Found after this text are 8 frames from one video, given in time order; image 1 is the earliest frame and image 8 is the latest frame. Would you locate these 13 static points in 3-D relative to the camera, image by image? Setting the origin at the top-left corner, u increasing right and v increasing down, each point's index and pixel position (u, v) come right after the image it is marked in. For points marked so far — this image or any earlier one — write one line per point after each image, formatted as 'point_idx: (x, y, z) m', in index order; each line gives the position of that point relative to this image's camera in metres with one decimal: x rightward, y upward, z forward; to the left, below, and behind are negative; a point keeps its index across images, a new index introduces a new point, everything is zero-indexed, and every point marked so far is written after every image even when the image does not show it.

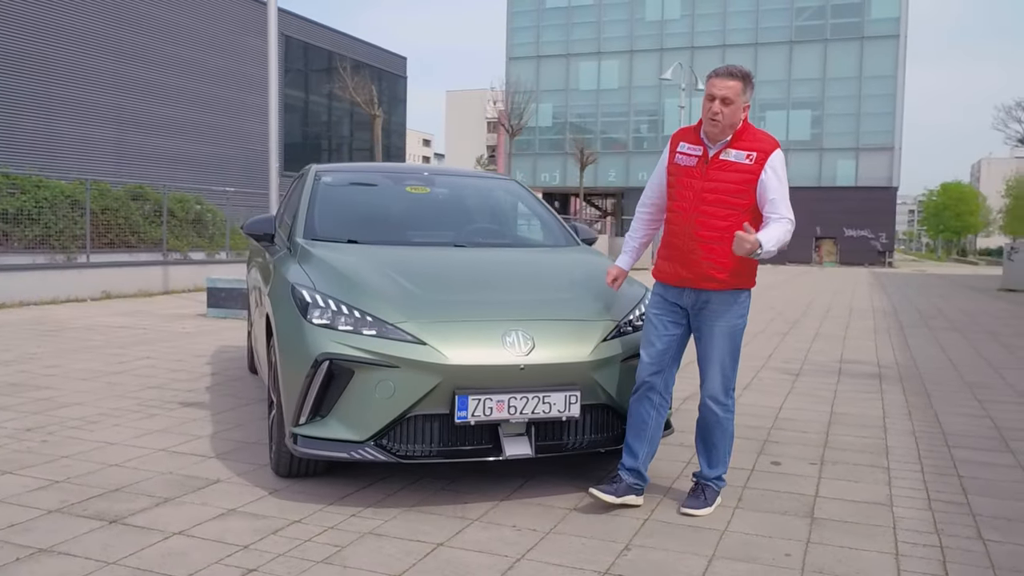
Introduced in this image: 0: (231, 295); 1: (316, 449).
0: (-3.5, -0.1, +11.1) m
1: (-0.9, -0.7, +3.9) m
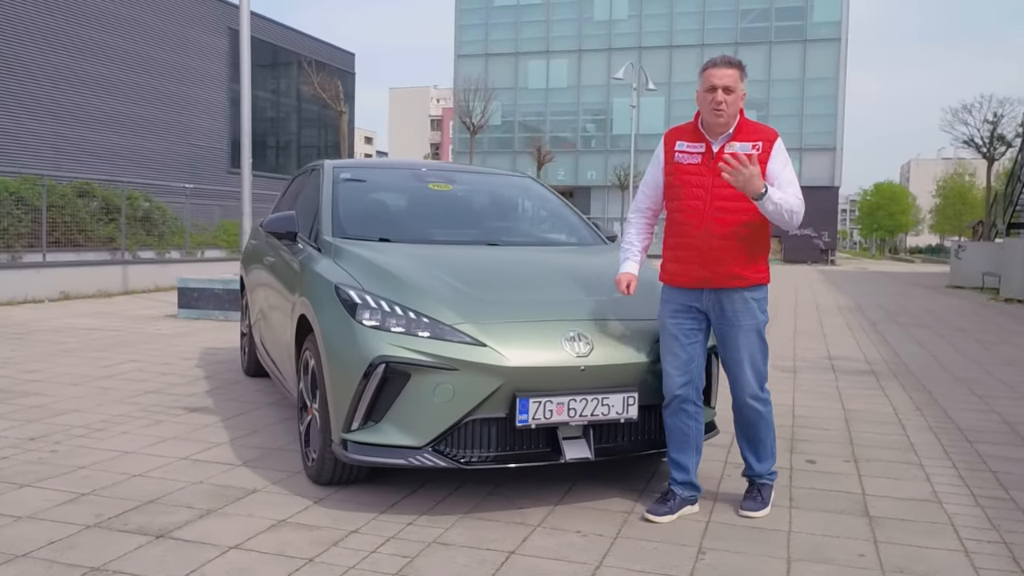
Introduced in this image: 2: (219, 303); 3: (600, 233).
0: (-3.7, -0.1, +10.8) m
1: (-0.6, -0.7, +3.7) m
2: (-3.5, -0.2, +10.7) m
3: (+0.6, +0.3, +5.5) m
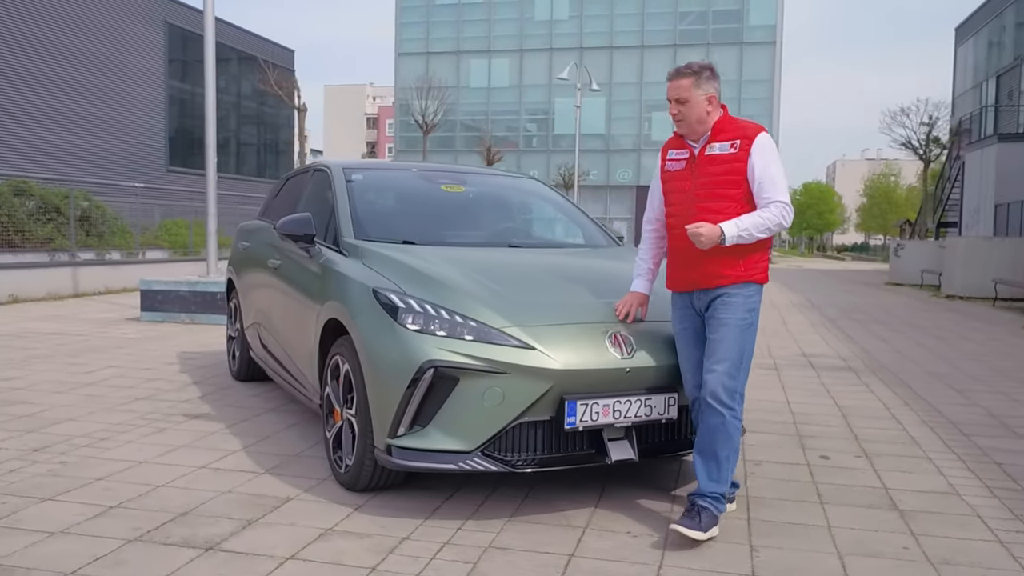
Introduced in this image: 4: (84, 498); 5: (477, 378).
0: (-4.0, -0.1, +10.5) m
1: (-0.4, -0.7, +3.7) m
2: (-3.8, -0.2, +10.4) m
3: (+0.7, +0.3, +5.6) m
4: (-1.9, -0.9, +4.0) m
5: (-0.1, -0.4, +3.6) m
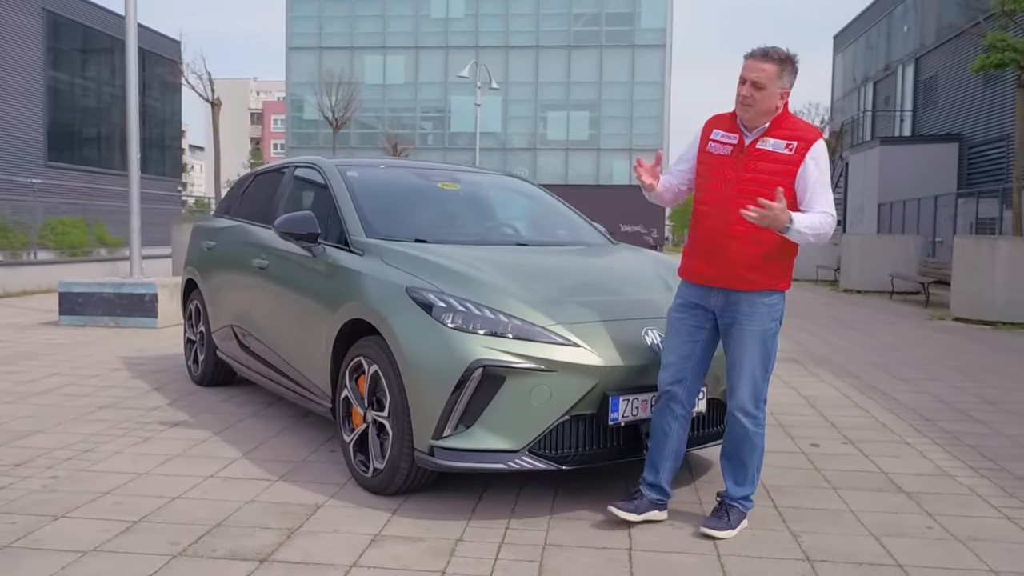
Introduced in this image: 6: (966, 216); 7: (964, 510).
0: (-4.7, -0.1, +9.9) m
1: (-0.2, -0.7, +3.6) m
2: (-4.5, -0.2, +9.9) m
3: (+0.6, +0.4, +5.7) m
4: (-1.7, -0.9, +3.7) m
5: (+0.1, -0.4, +3.6) m
6: (+9.2, +1.5, +18.2) m
7: (+2.0, -1.0, +4.0) m
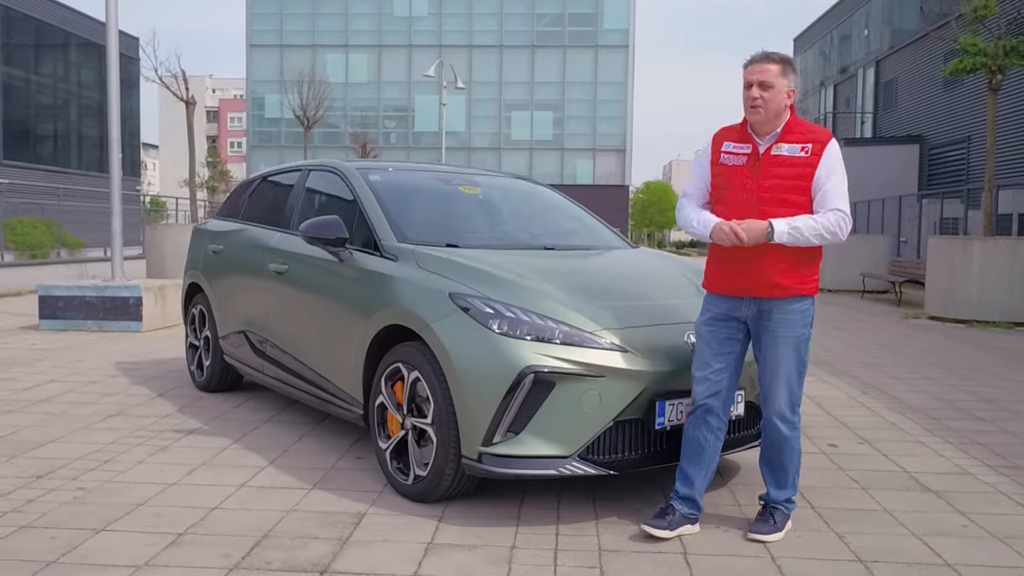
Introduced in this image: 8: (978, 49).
0: (-4.8, -0.2, +9.7) m
1: (0.0, -0.7, +3.6) m
2: (-4.6, -0.3, +9.7) m
3: (+0.7, +0.3, +5.7) m
4: (-1.5, -1.0, +3.6) m
5: (+0.3, -0.4, +3.6) m
6: (+8.7, +1.5, +18.6) m
7: (+2.2, -1.0, +4.1) m
8: (+6.5, +3.3, +12.5) m
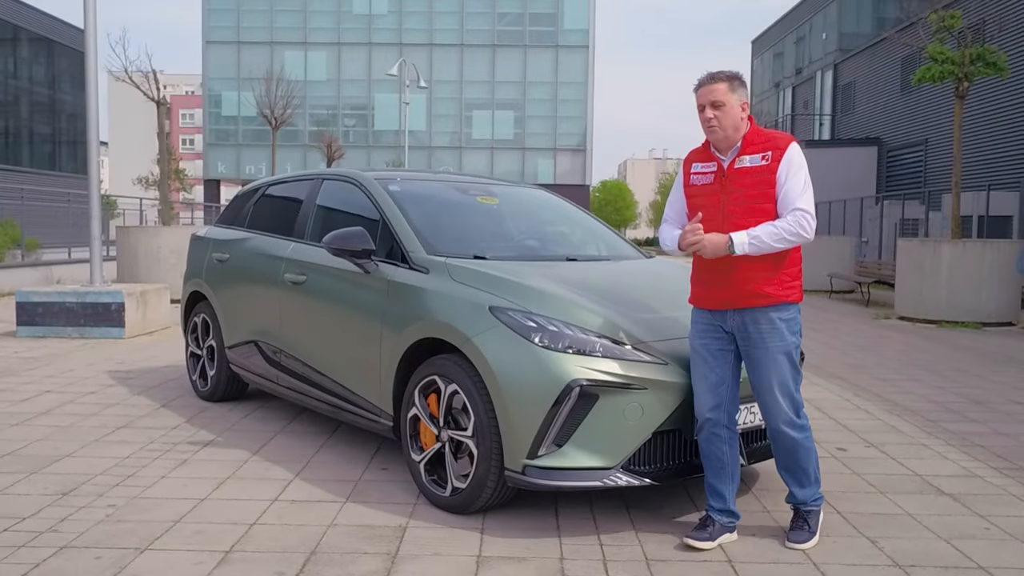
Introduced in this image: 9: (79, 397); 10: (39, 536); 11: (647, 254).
0: (-4.9, -0.2, +9.5) m
1: (+0.2, -0.8, +3.7) m
2: (-4.7, -0.3, +9.5) m
3: (+0.8, +0.3, +5.8) m
4: (-1.3, -1.0, +3.6) m
5: (+0.4, -0.4, +3.7) m
6: (+8.1, +1.5, +19.1) m
7: (+2.4, -1.1, +4.3) m
8: (+6.2, +3.3, +12.9) m
9: (-3.1, -0.8, +6.4) m
10: (-1.9, -1.0, +3.7) m
11: (+0.8, +0.2, +5.7) m
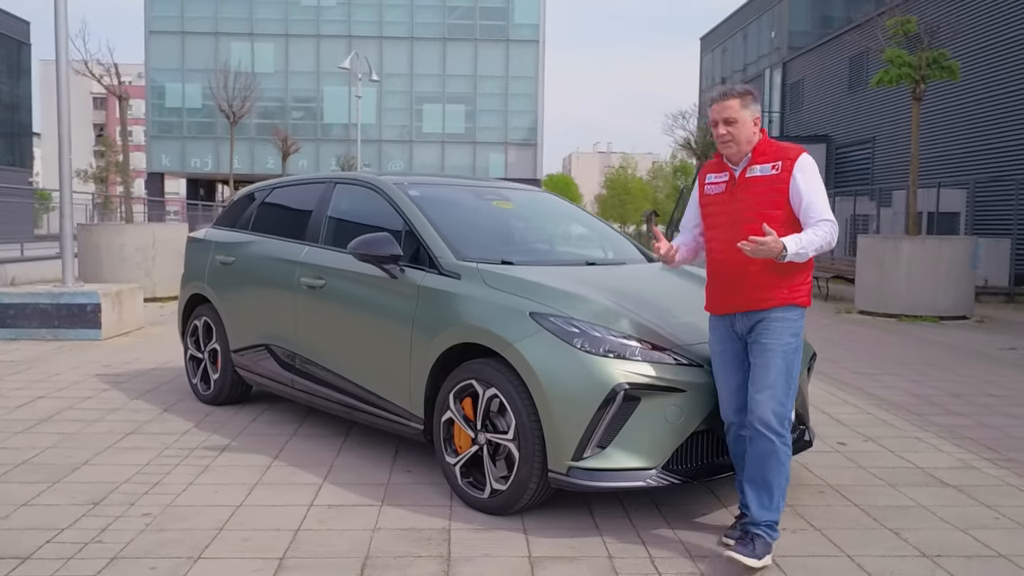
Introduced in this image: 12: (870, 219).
0: (-5.1, -0.2, +9.3) m
1: (+0.4, -0.8, +3.8) m
2: (-4.8, -0.3, +9.3) m
3: (+0.8, +0.3, +5.9) m
4: (-1.1, -1.1, +3.6) m
5: (+0.6, -0.5, +3.8) m
6: (+7.3, +1.6, +19.7) m
7: (+2.5, -1.1, +4.5) m
8: (+5.8, +3.4, +13.3) m
9: (-3.1, -0.8, +6.3) m
10: (-1.7, -1.1, +3.7) m
11: (+0.9, +0.2, +5.8) m
12: (+7.4, +1.4, +18.5) m
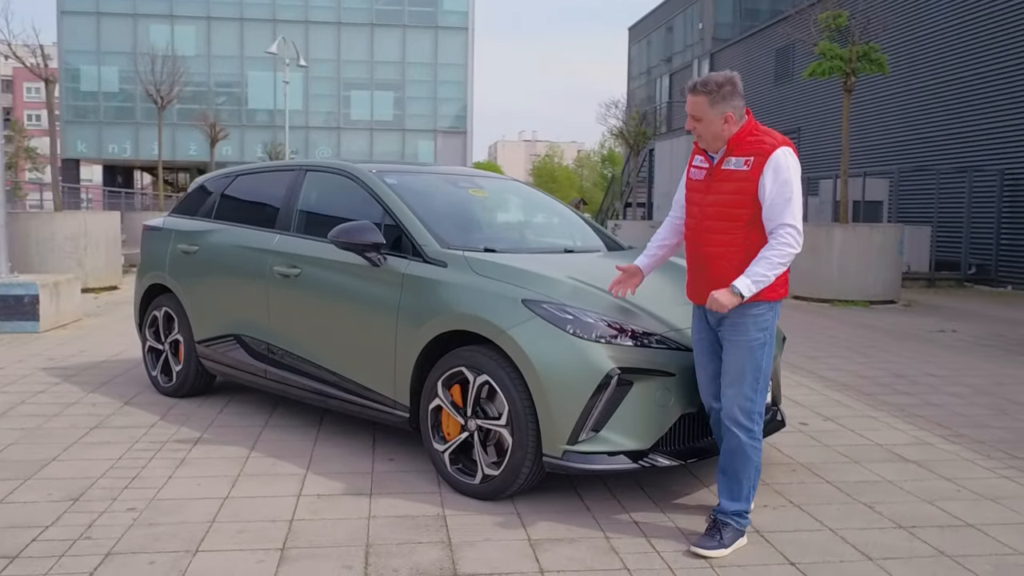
0: (-5.5, -0.2, +8.8) m
1: (+0.4, -0.8, +3.9) m
2: (-5.3, -0.2, +8.9) m
3: (+0.6, +0.4, +6.0) m
4: (-1.1, -1.0, +3.6) m
5: (+0.6, -0.4, +3.9) m
6: (+5.9, +2.0, +20.2) m
7: (+2.5, -1.0, +4.8) m
8: (+5.0, +3.6, +13.8) m
9: (-3.3, -0.7, +6.1) m
10: (-1.7, -1.0, +3.6) m
11: (+0.7, +0.3, +5.9) m
12: (+6.1, +1.7, +19.0) m
